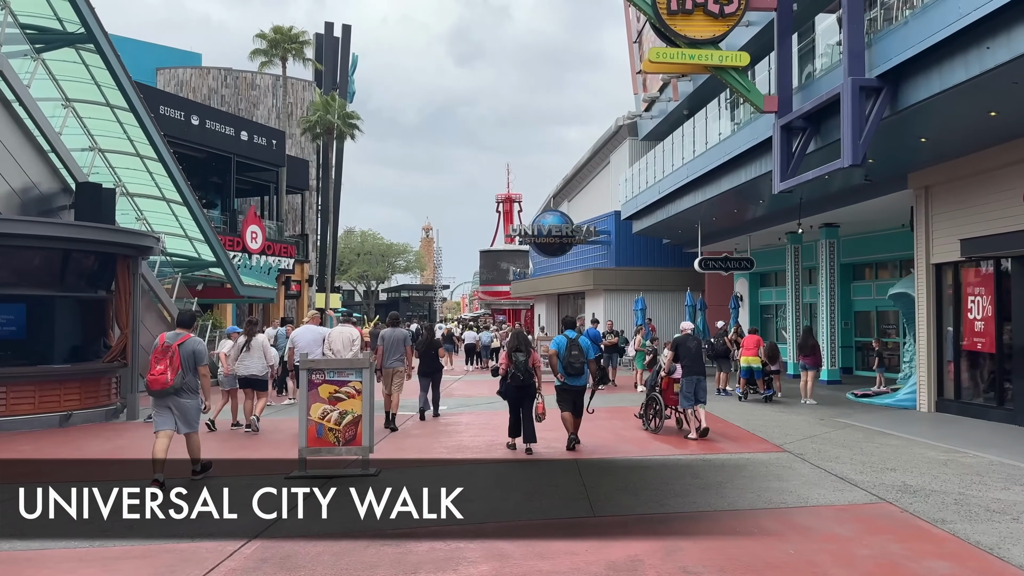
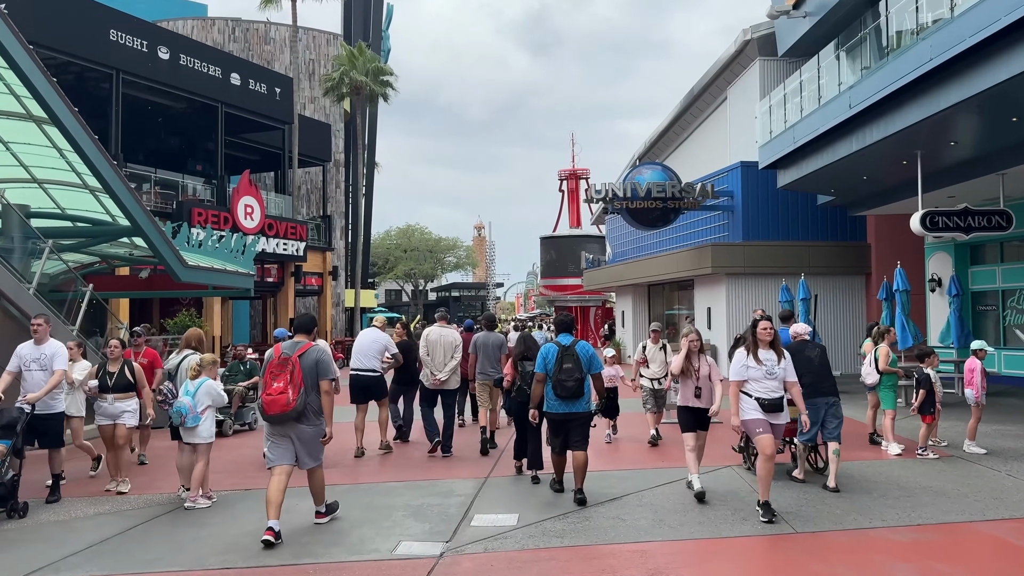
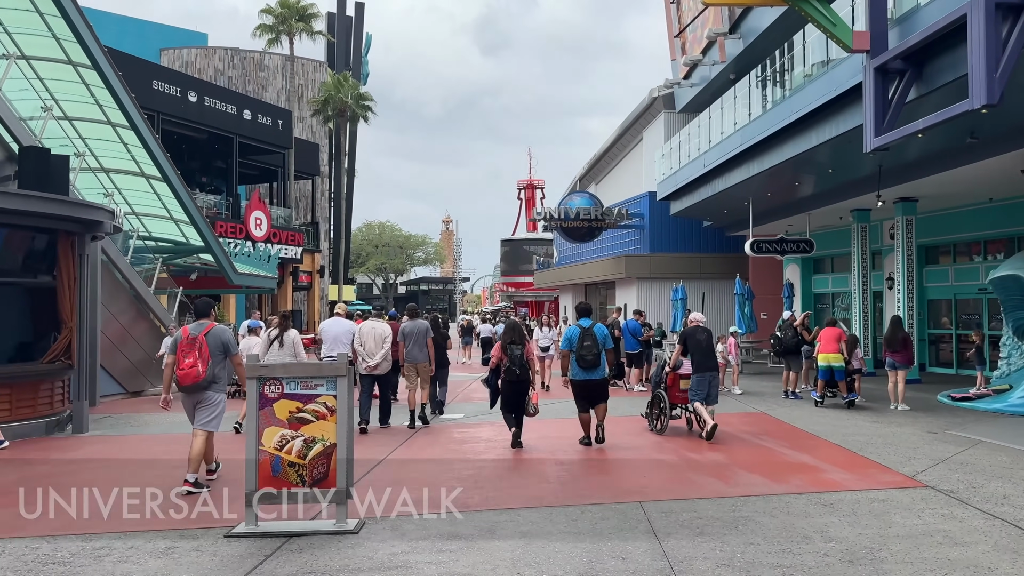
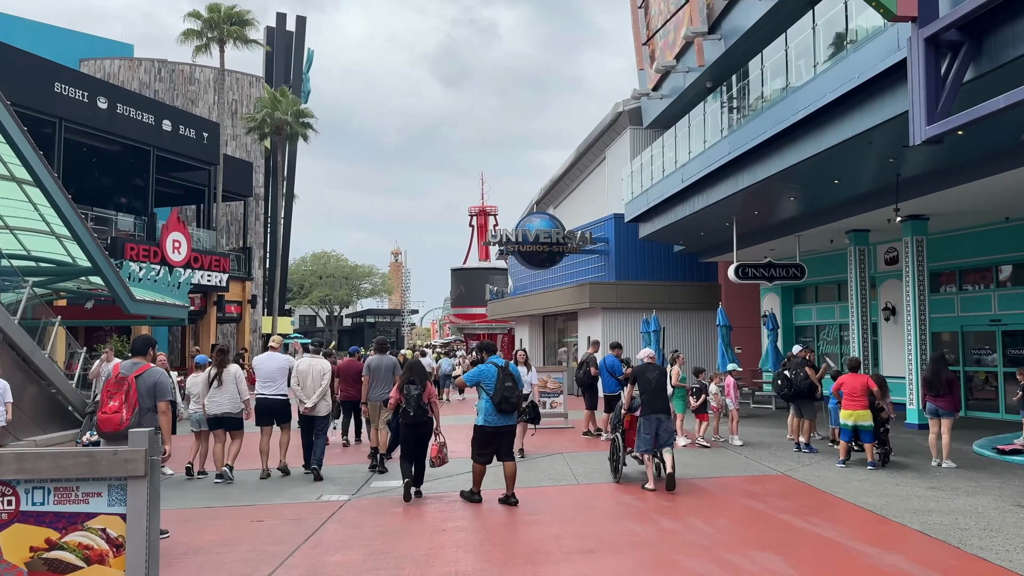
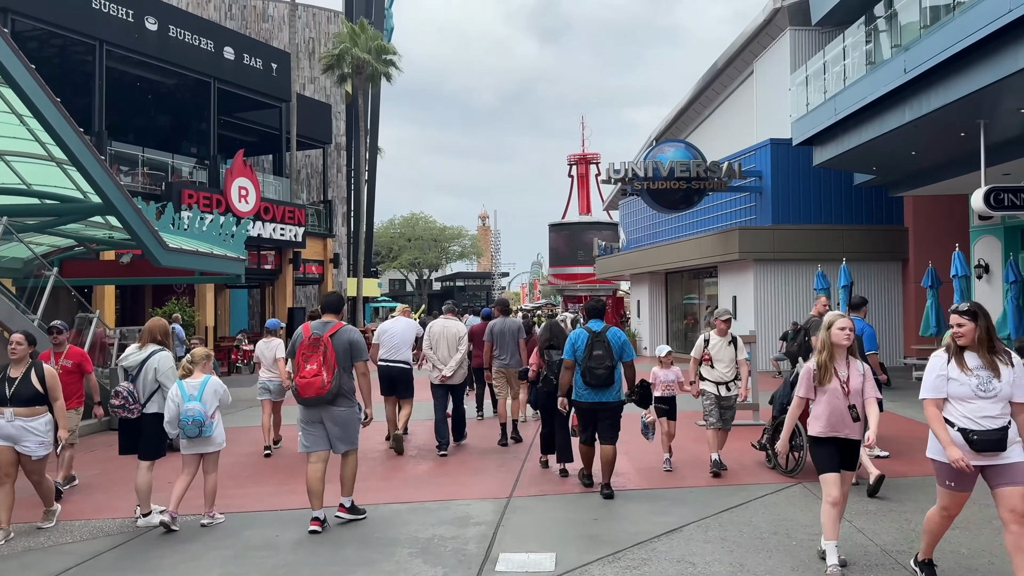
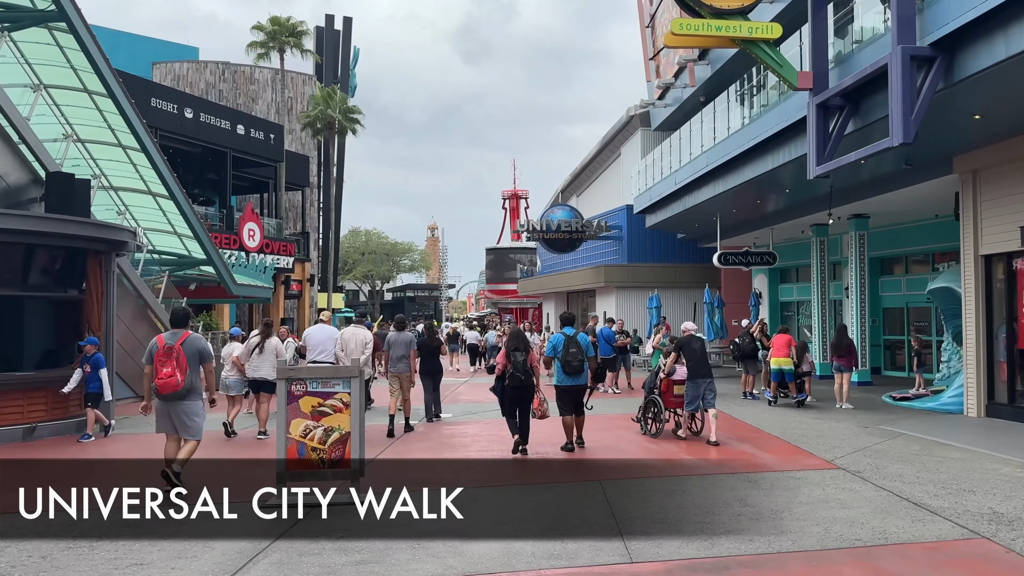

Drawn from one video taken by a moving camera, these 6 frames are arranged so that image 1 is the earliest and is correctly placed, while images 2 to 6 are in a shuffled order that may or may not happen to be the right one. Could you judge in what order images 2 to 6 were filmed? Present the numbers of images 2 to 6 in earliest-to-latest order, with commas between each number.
6, 3, 4, 2, 5
